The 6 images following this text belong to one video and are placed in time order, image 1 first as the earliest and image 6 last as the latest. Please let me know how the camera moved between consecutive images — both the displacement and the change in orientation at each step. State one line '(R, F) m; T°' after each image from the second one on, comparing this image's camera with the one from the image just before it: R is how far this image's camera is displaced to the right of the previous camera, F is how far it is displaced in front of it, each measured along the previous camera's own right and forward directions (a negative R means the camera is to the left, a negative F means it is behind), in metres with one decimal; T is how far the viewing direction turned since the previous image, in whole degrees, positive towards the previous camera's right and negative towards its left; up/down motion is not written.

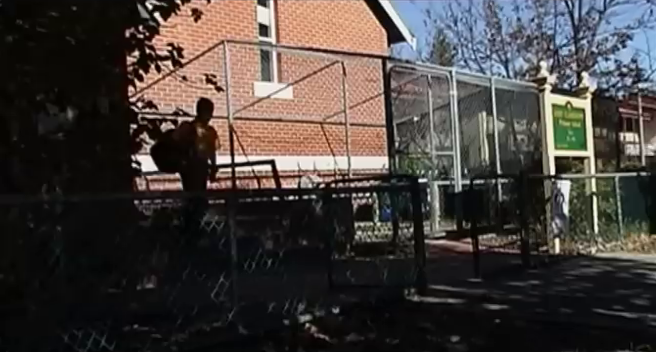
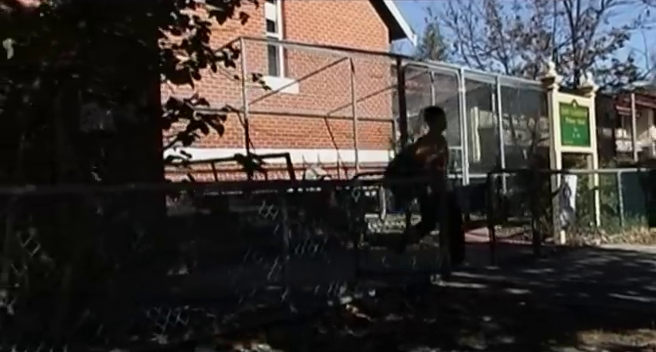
(-0.5, -0.5) m; +1°
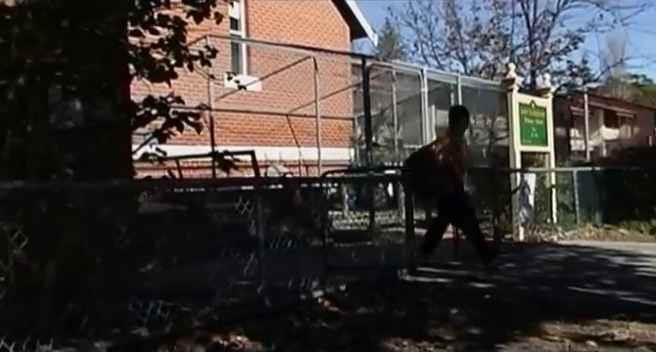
(-0.1, -0.1) m; +4°
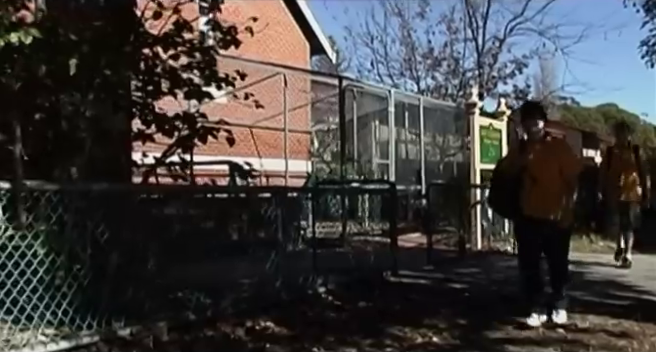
(-0.7, -0.8) m; +5°
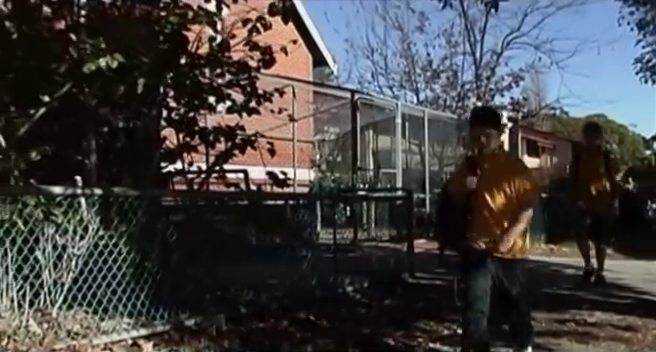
(-0.4, -0.6) m; +1°
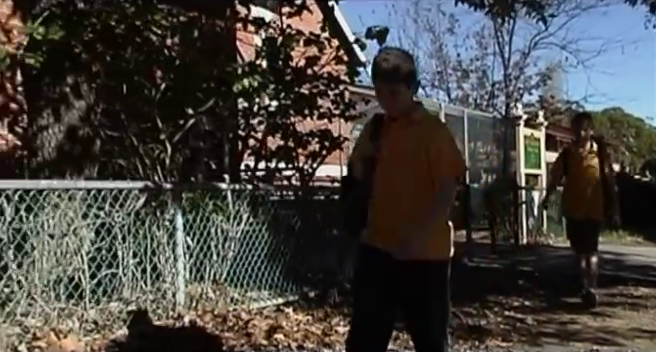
(-0.8, -1.2) m; -1°
